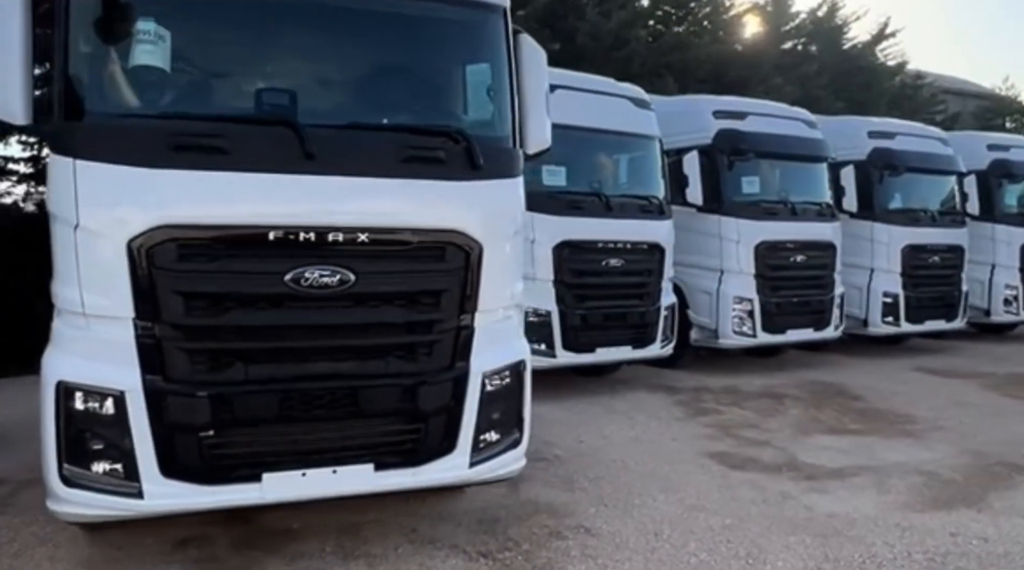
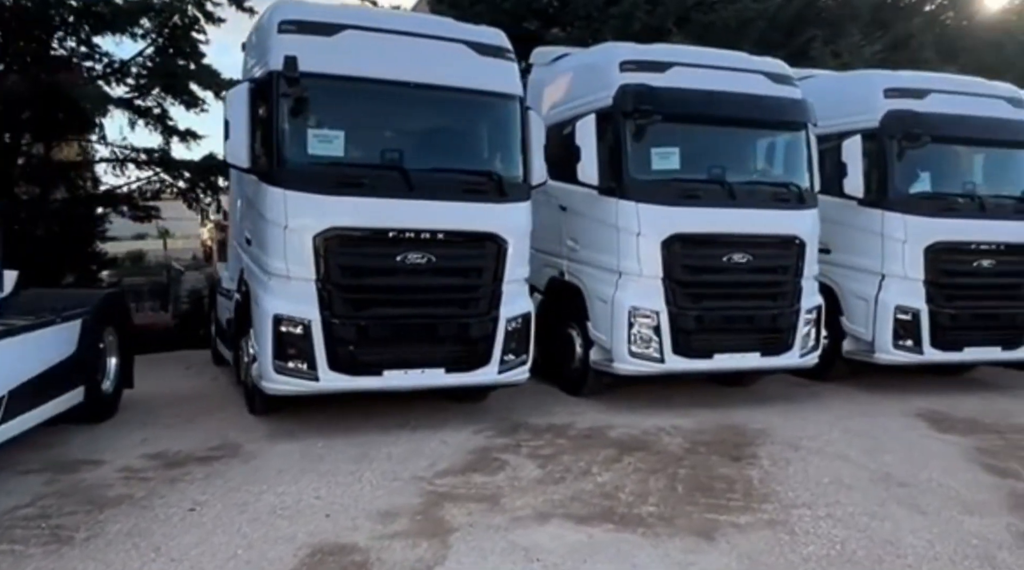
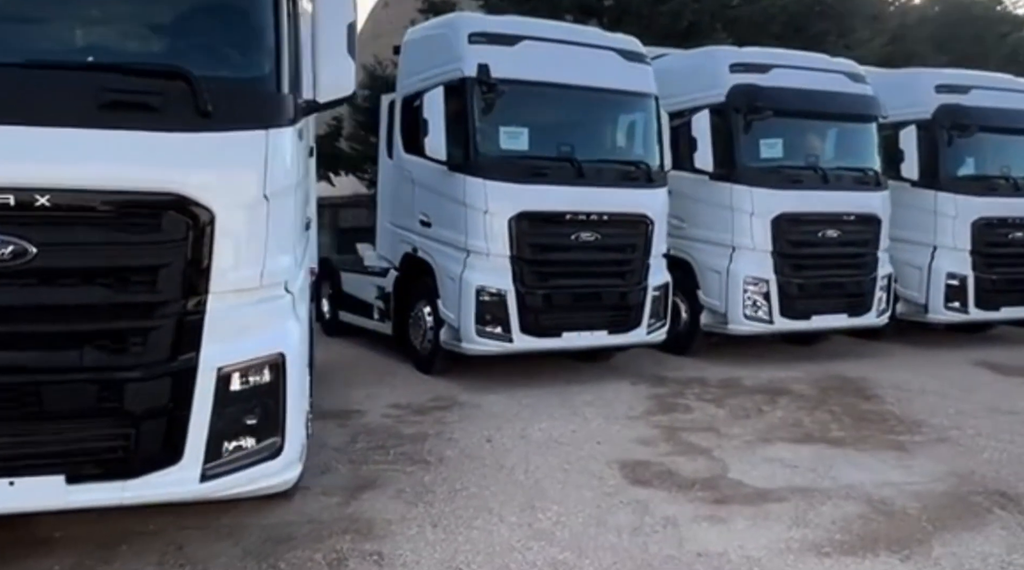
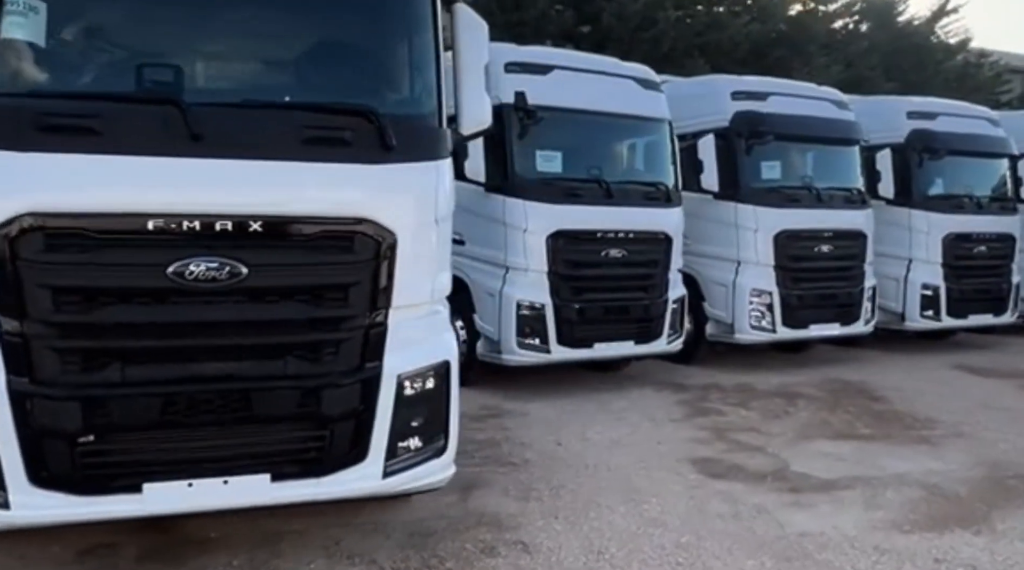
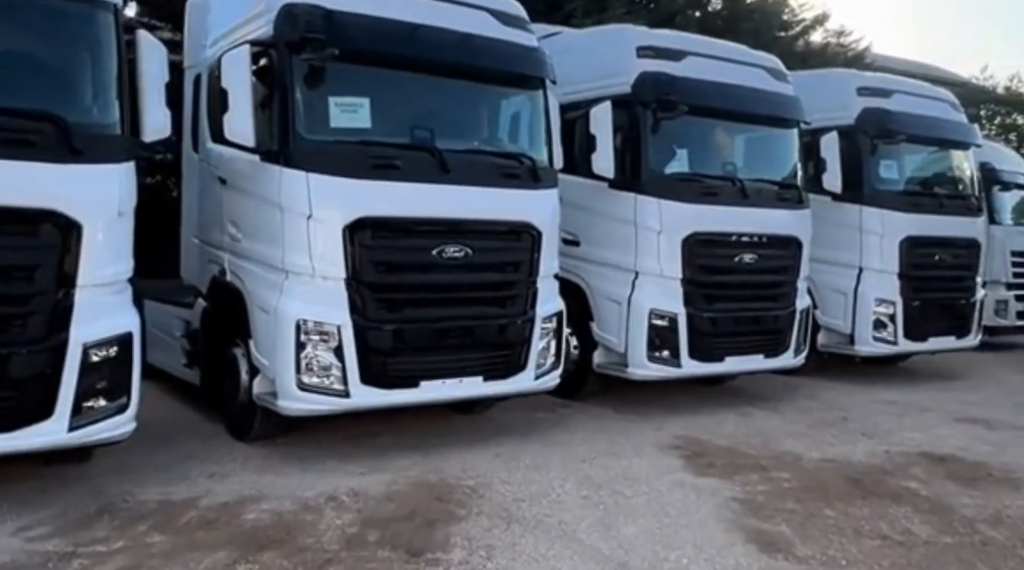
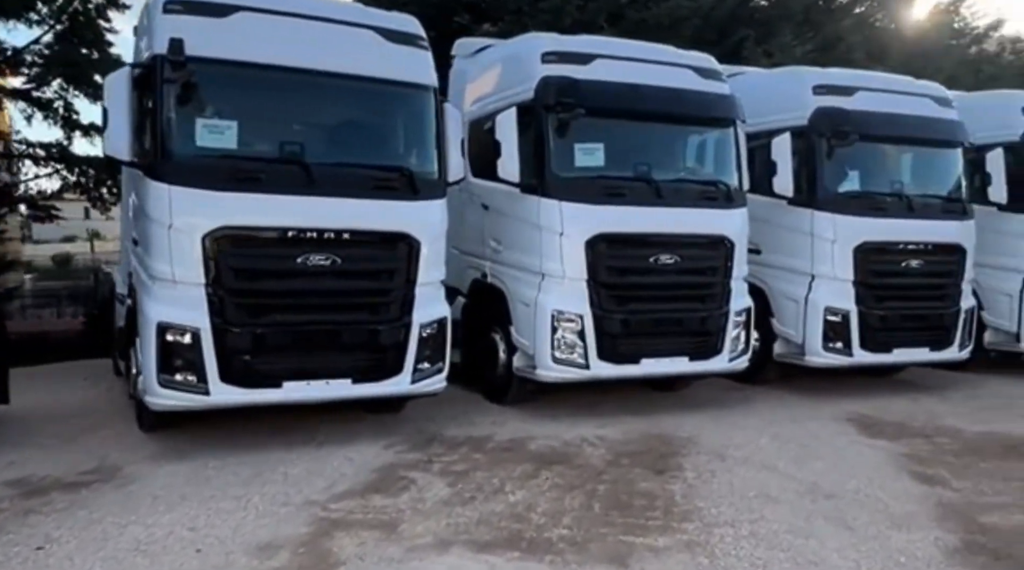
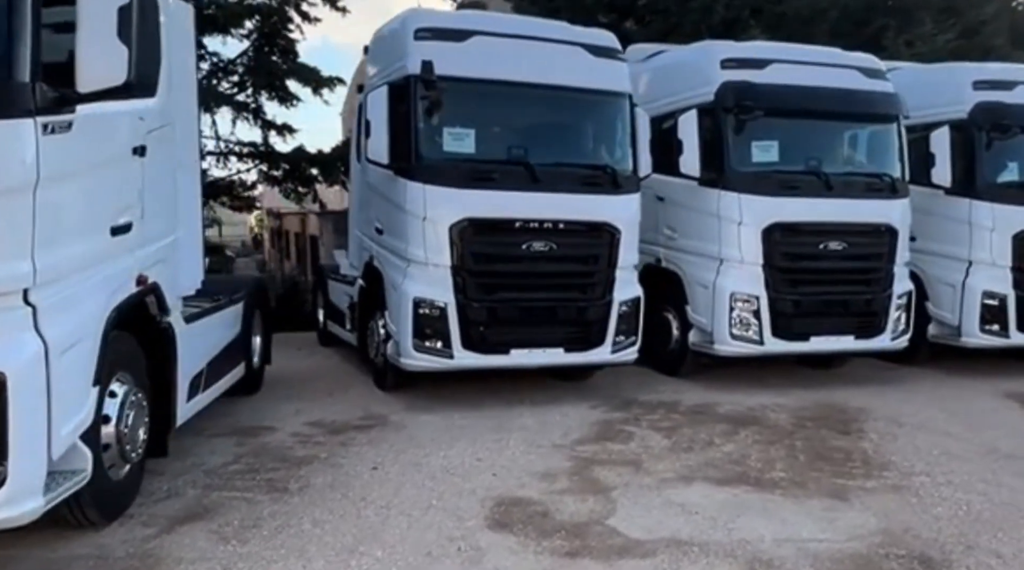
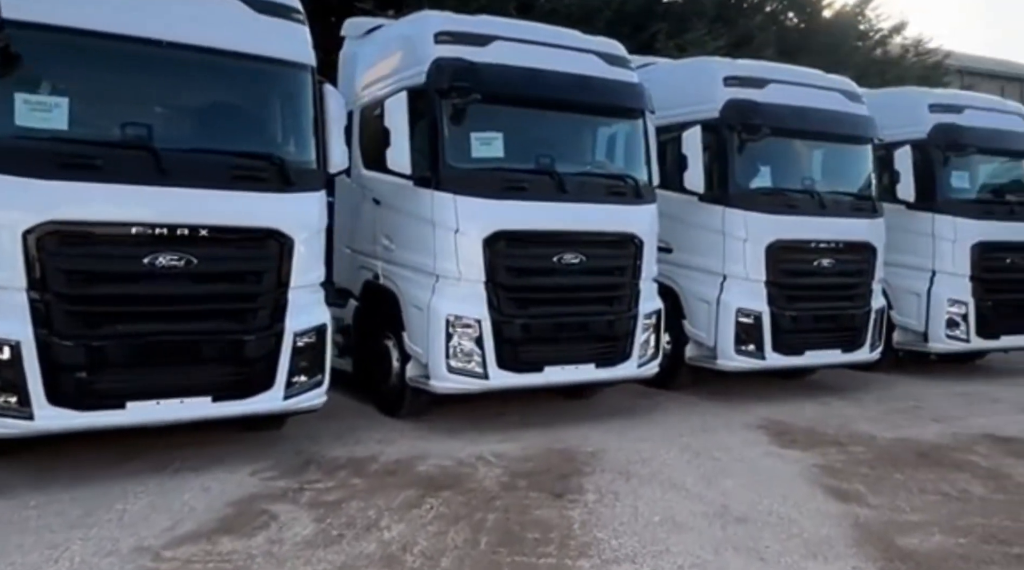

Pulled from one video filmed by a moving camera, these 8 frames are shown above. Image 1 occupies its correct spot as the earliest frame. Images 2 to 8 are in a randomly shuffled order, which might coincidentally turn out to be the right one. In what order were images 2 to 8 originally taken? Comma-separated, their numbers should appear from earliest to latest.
4, 3, 7, 2, 6, 8, 5
